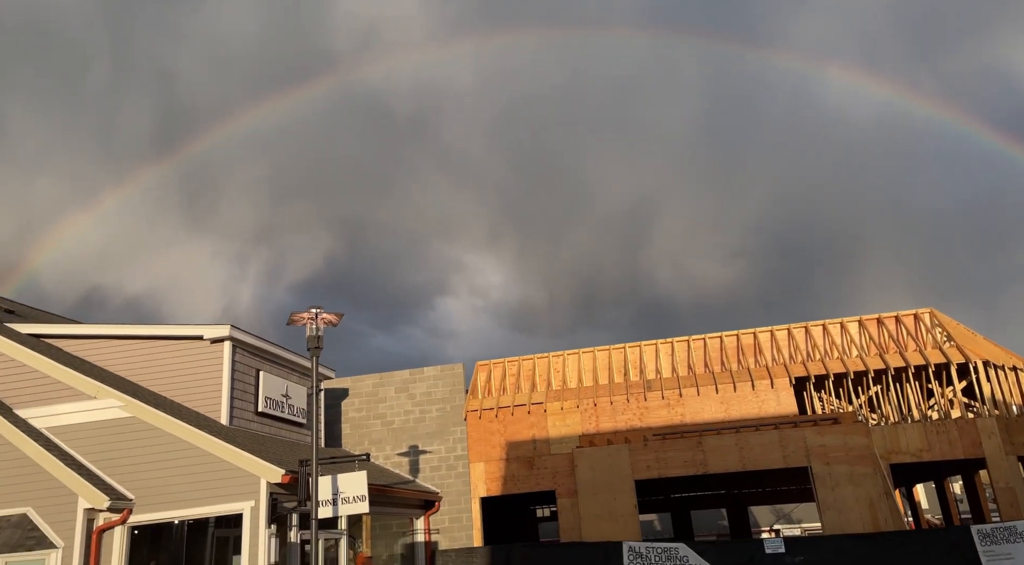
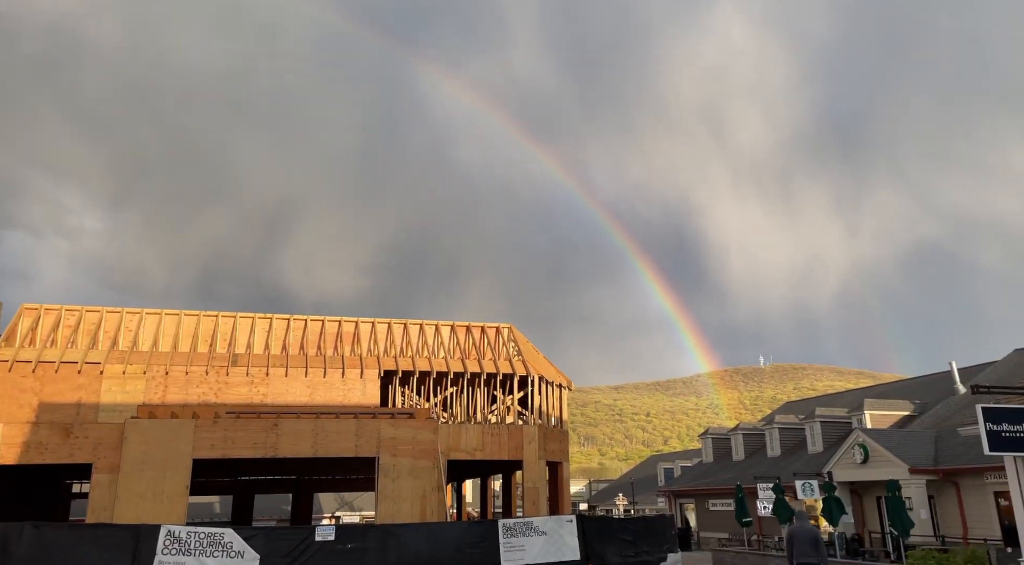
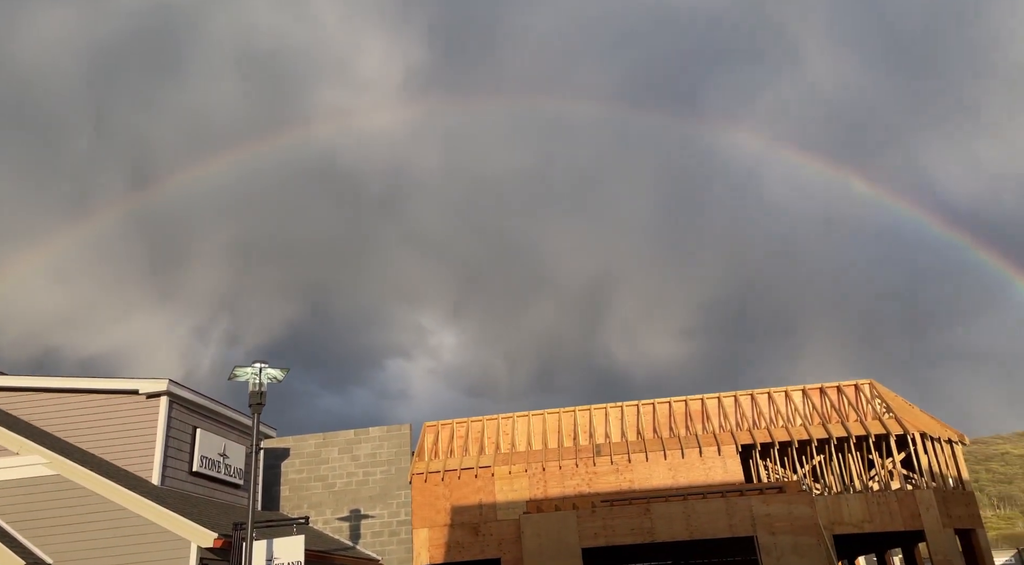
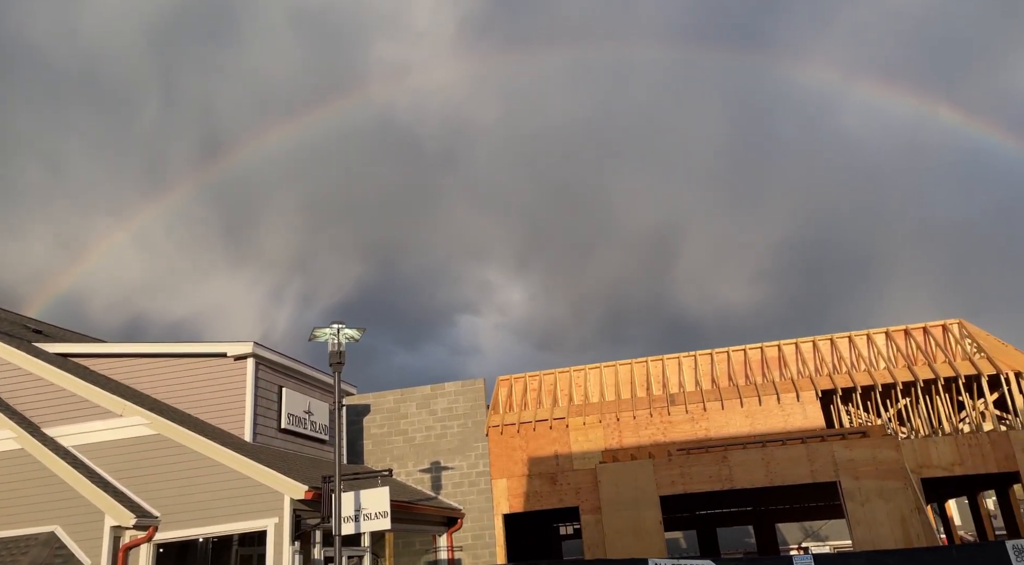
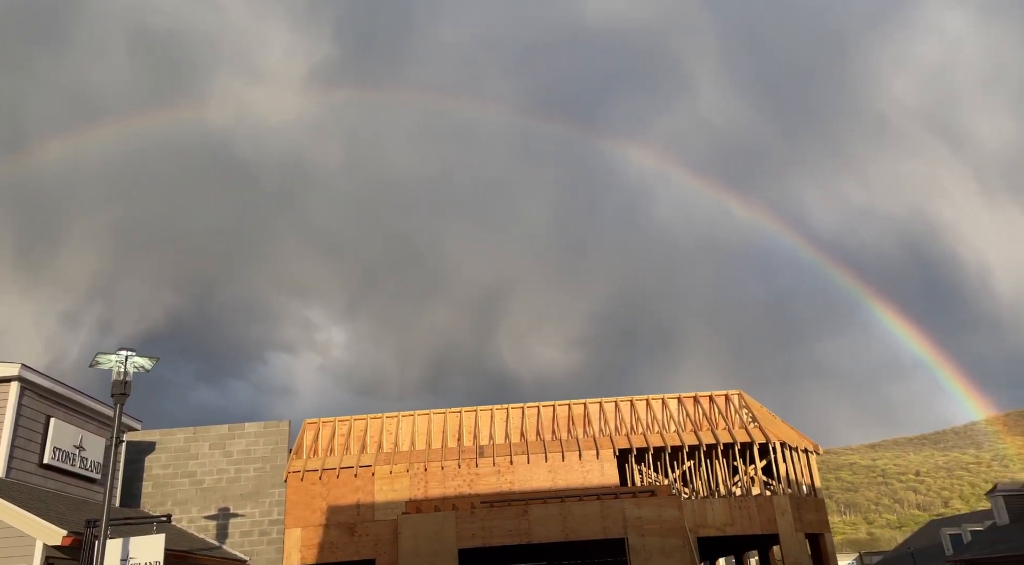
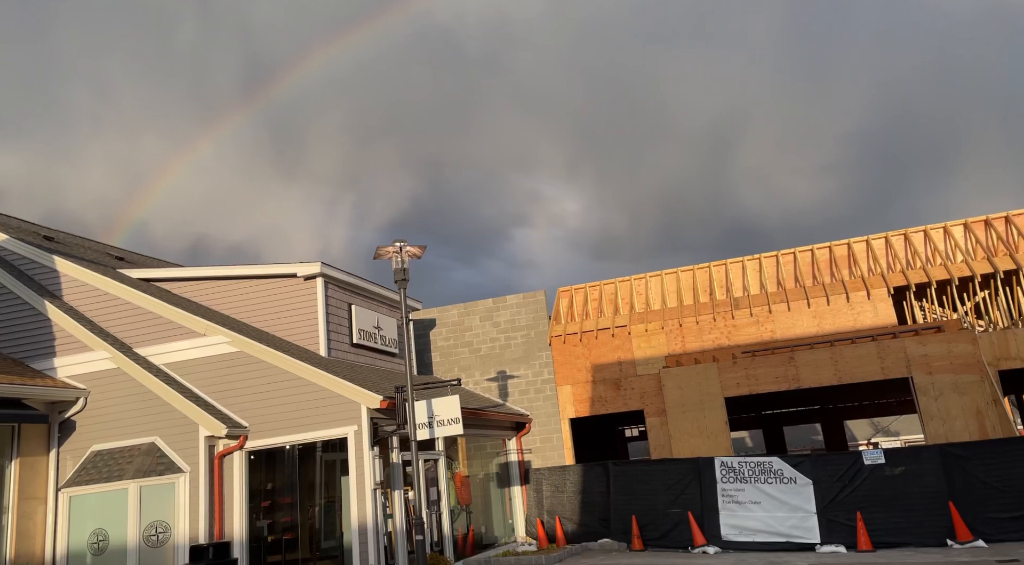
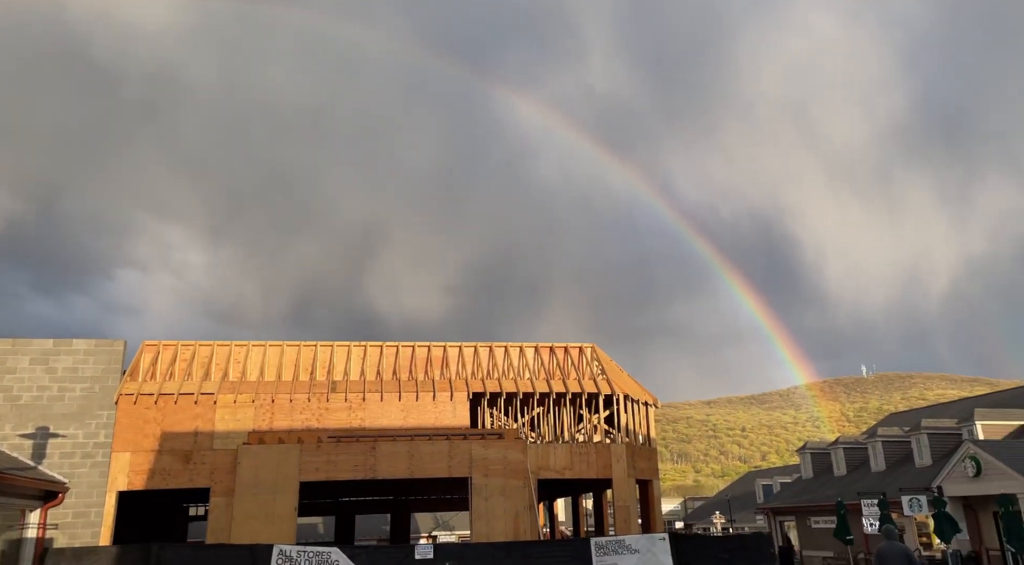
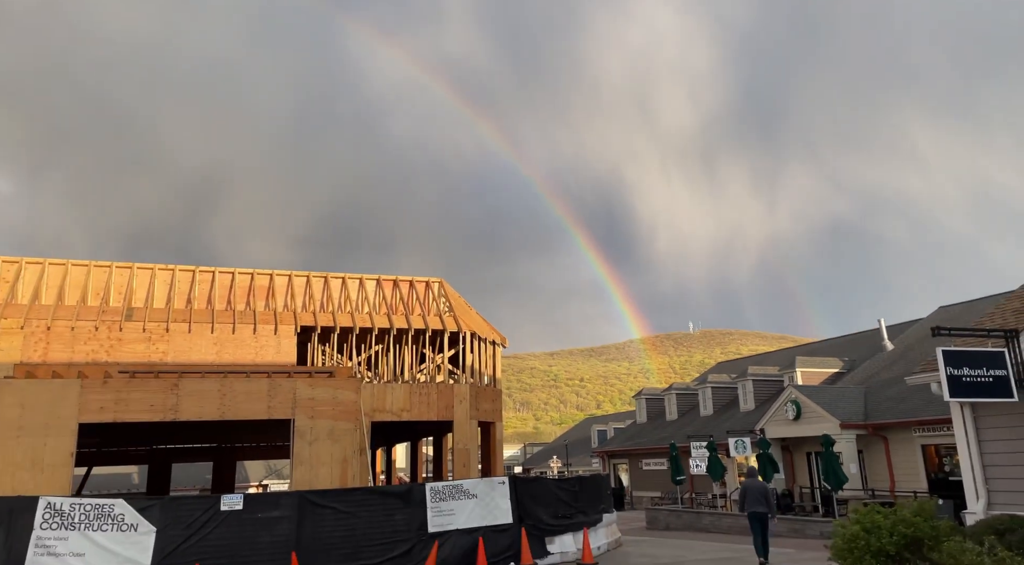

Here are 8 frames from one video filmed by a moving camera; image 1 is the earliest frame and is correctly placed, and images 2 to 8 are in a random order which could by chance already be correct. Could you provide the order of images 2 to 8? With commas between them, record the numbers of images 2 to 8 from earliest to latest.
6, 4, 3, 5, 7, 2, 8
